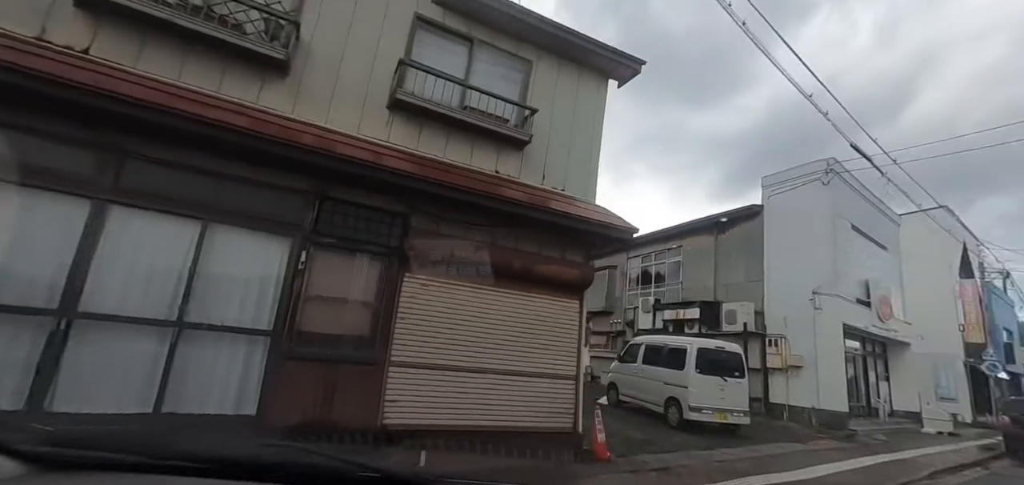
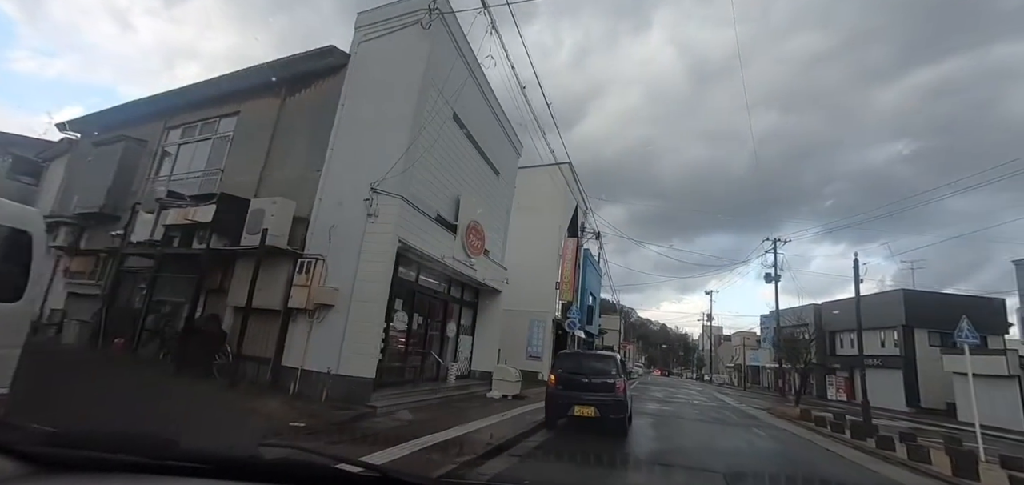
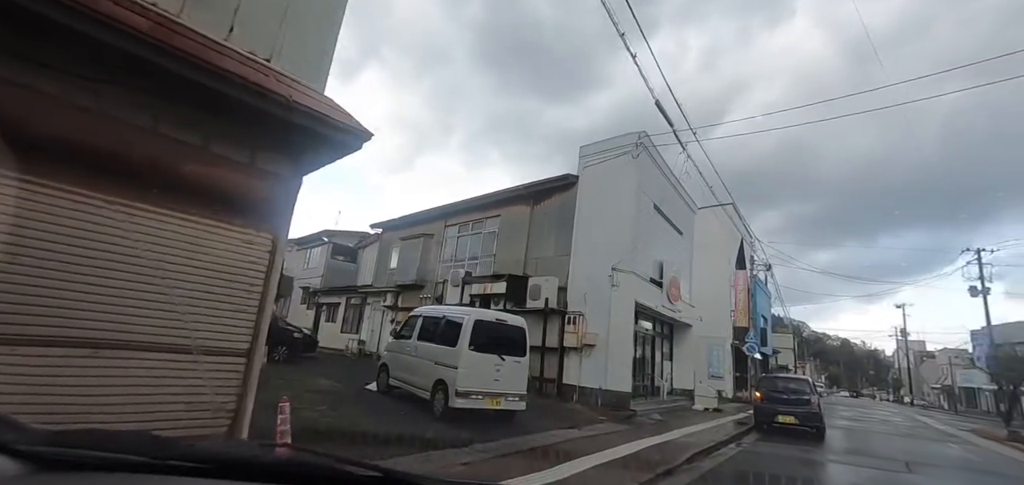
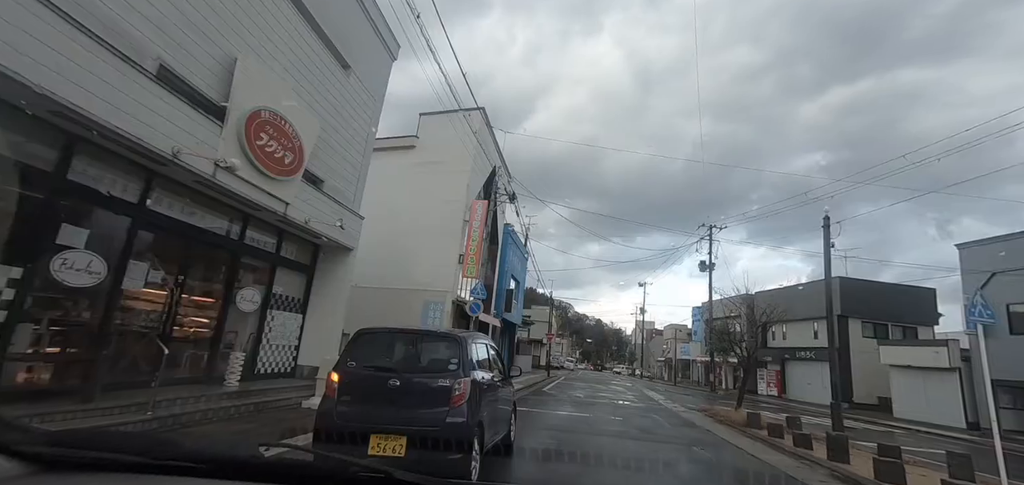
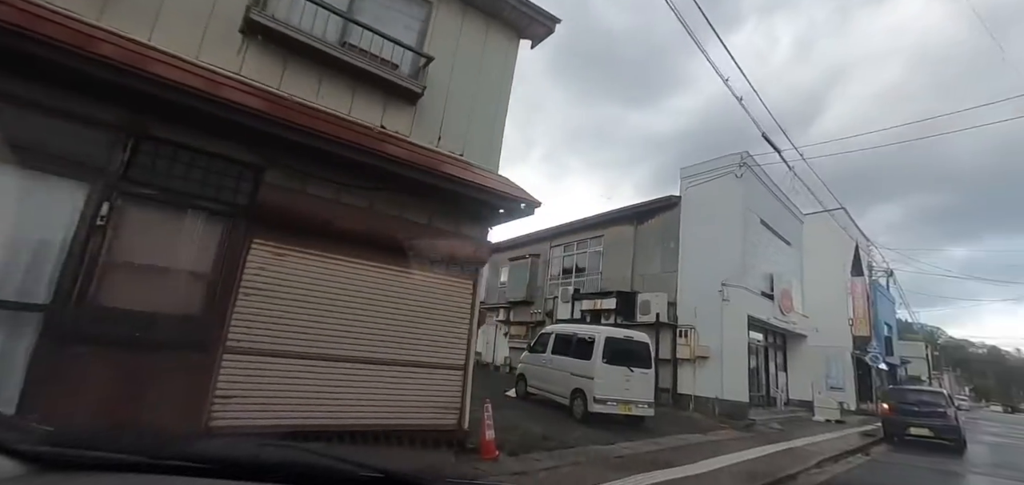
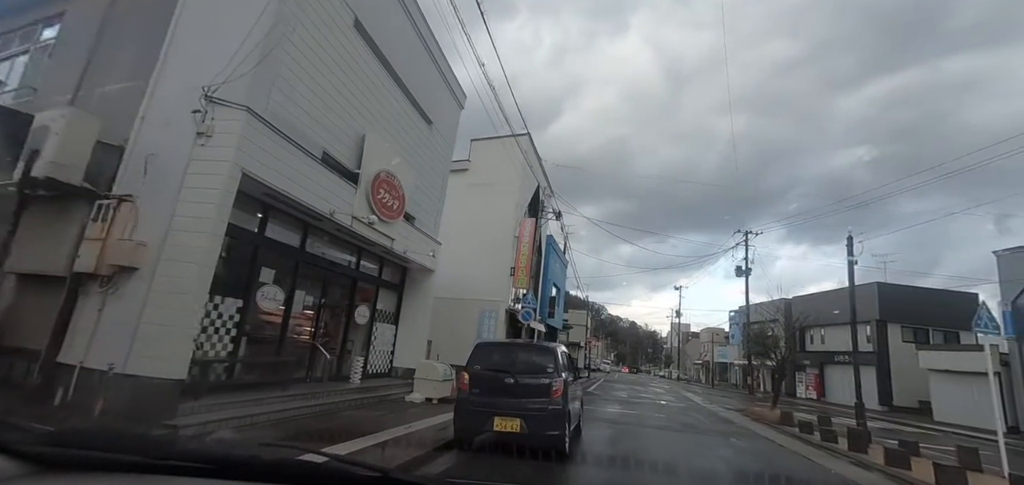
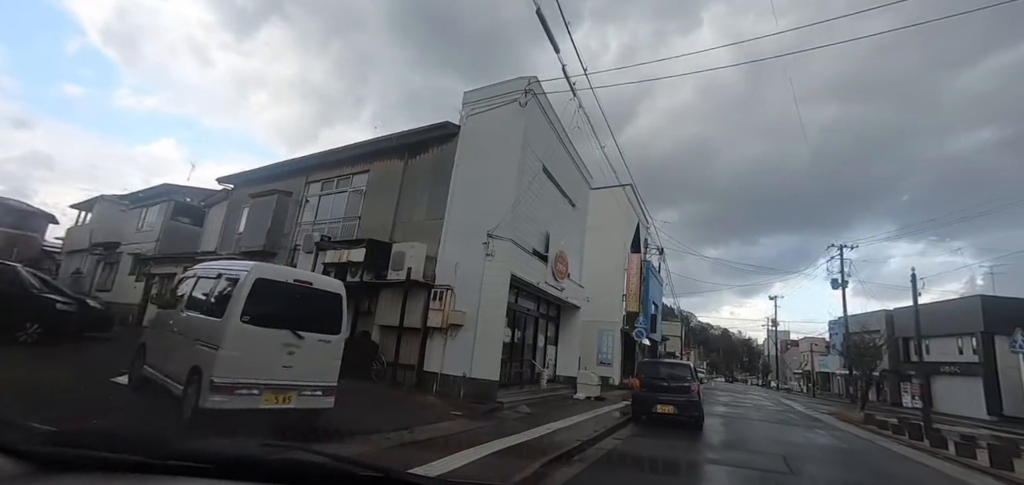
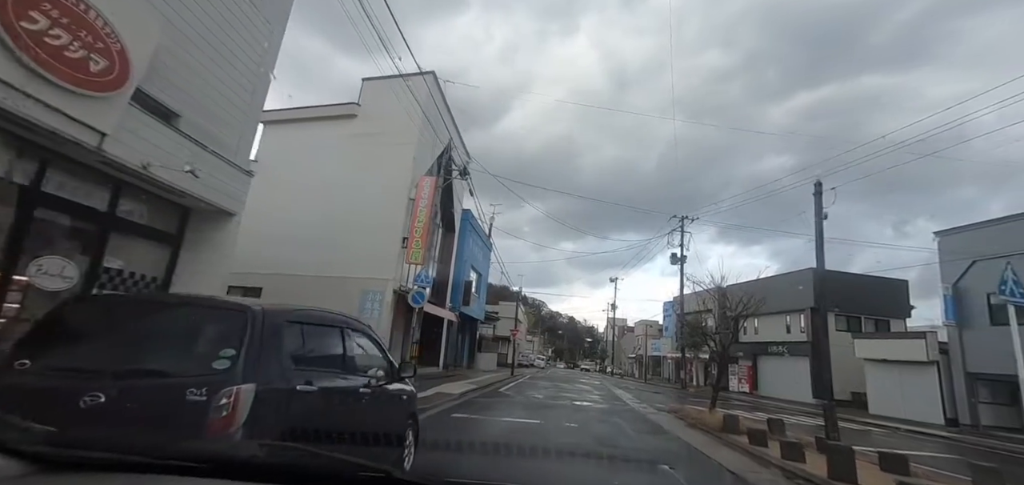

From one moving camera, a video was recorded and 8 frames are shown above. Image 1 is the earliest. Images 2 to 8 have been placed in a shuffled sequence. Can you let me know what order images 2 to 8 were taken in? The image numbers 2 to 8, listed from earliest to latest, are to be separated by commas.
5, 3, 7, 2, 6, 4, 8
